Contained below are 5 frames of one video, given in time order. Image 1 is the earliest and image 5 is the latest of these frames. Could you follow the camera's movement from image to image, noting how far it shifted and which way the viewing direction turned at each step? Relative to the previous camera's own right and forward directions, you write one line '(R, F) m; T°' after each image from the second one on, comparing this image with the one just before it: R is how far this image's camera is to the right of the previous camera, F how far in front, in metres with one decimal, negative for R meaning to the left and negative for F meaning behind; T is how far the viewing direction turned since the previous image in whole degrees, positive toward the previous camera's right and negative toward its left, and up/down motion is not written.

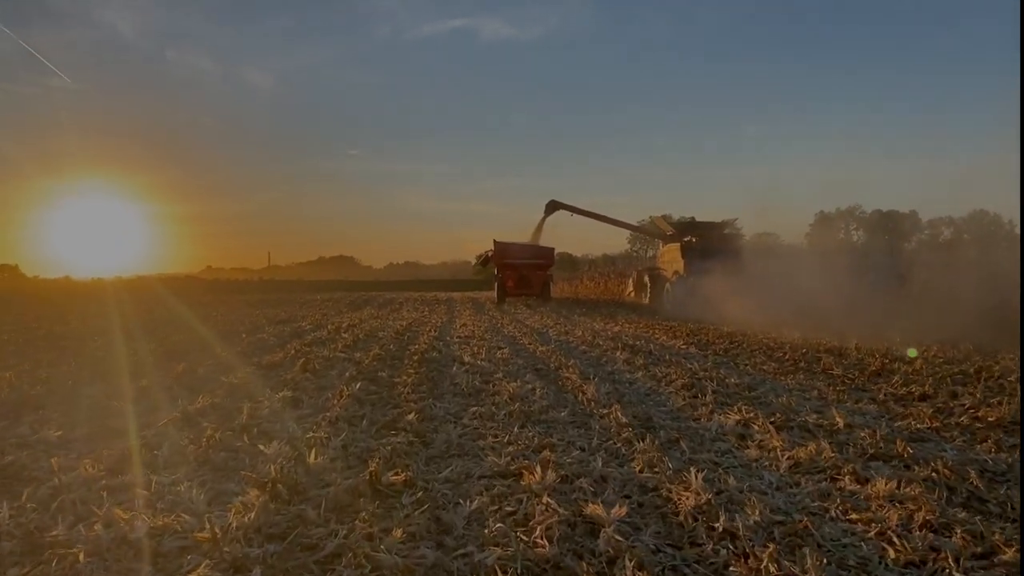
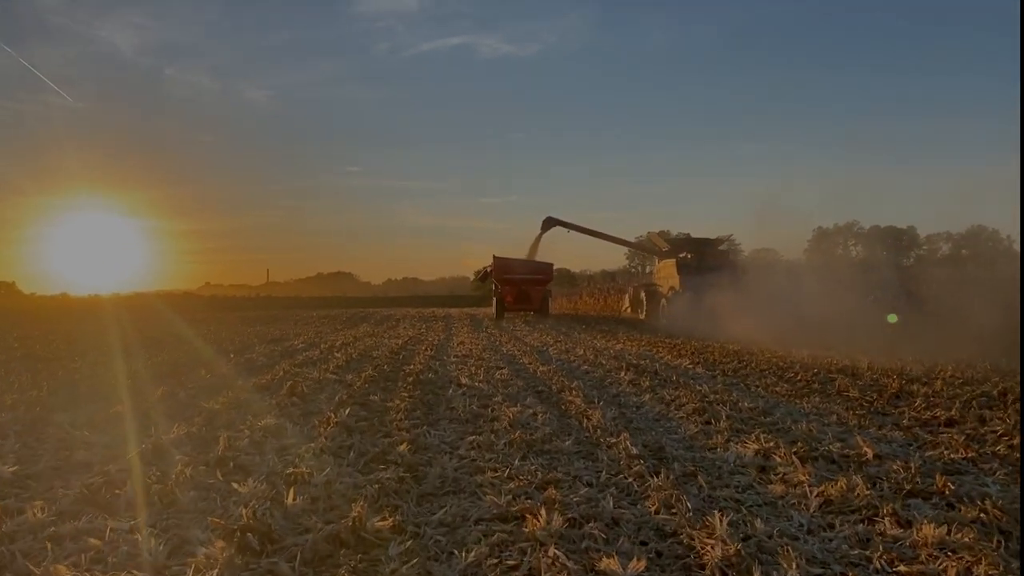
(0.0, +0.5) m; 0°
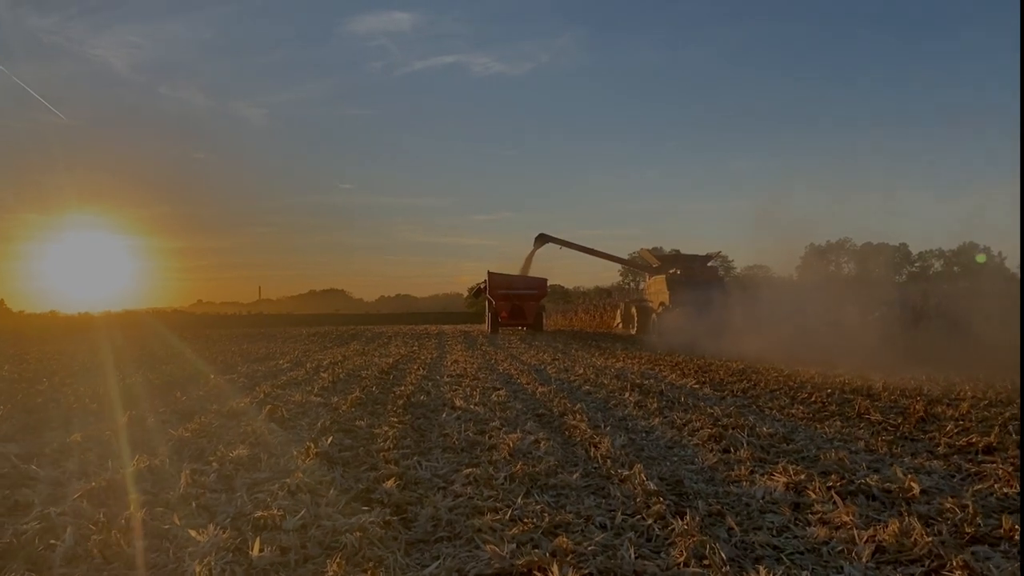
(-0.1, +0.6) m; +1°
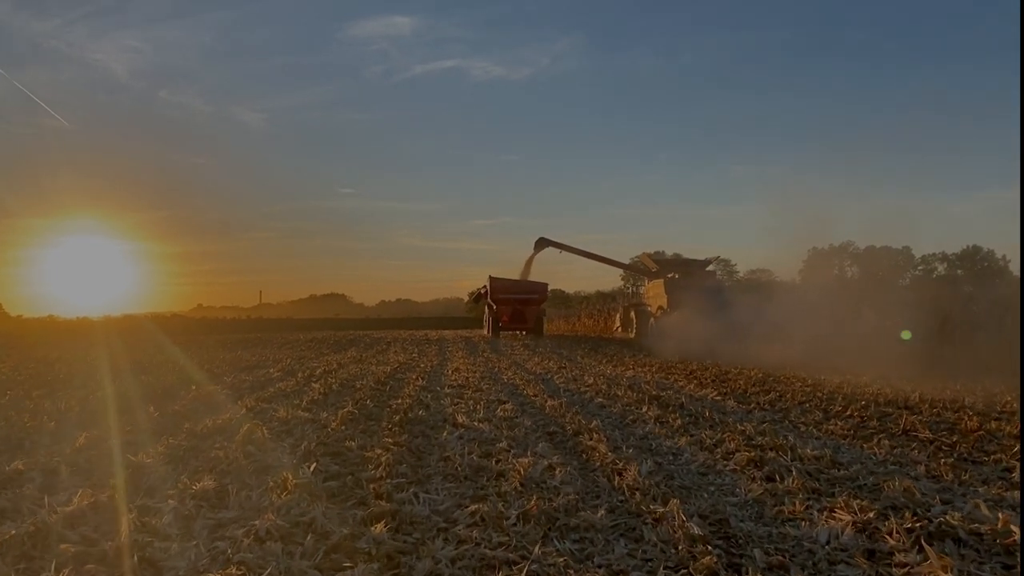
(-0.1, +0.9) m; 0°
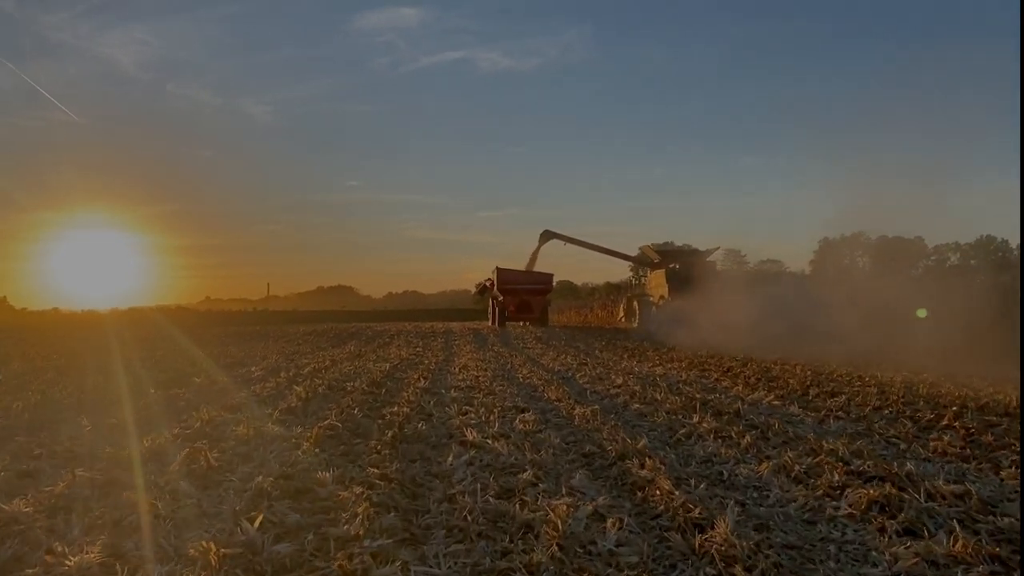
(-0.1, +1.8) m; -1°
